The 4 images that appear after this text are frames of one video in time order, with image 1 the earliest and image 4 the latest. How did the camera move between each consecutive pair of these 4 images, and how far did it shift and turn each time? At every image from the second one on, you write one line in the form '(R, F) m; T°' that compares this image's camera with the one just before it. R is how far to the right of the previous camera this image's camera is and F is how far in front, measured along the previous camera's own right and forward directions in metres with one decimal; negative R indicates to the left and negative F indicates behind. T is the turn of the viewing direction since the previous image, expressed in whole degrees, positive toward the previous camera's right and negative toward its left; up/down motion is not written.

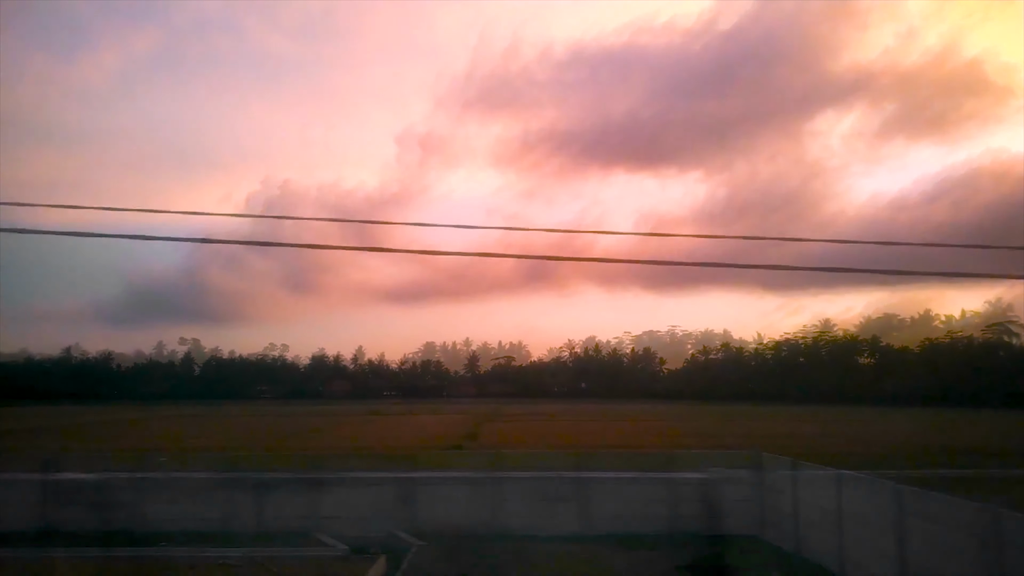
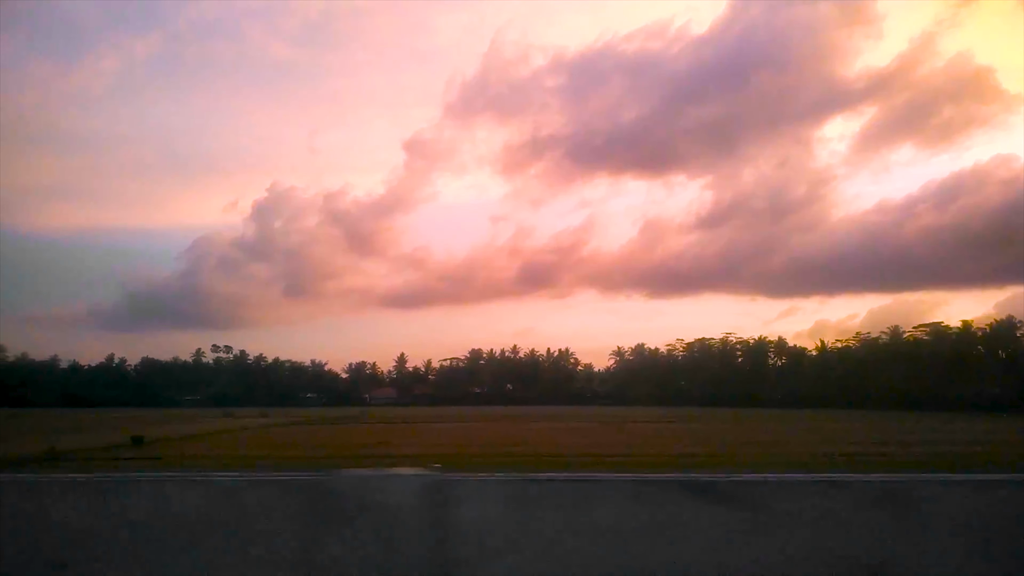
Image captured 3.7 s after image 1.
(-2.3, 0.0) m; 0°
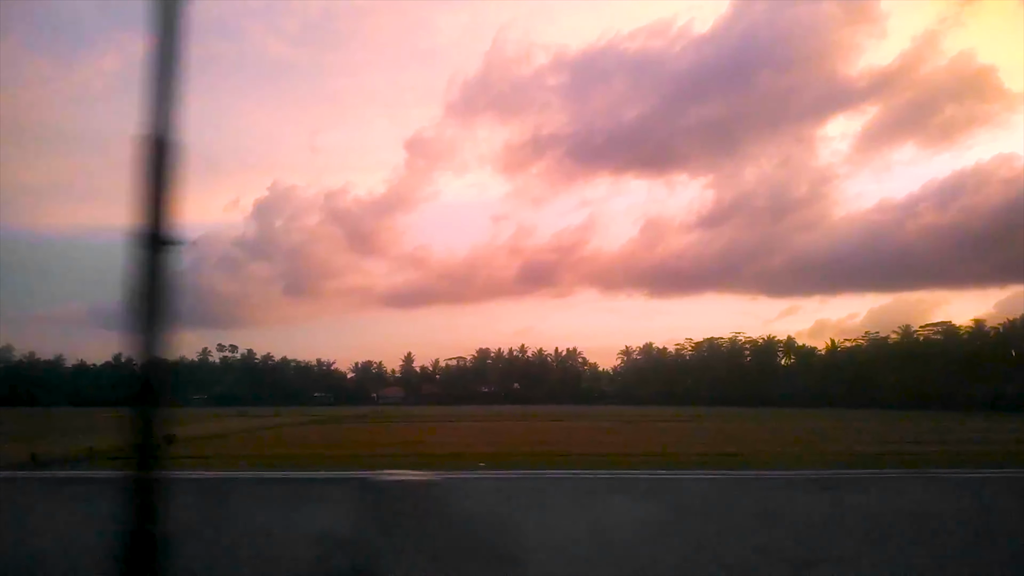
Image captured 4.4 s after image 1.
(-0.4, 0.0) m; 0°
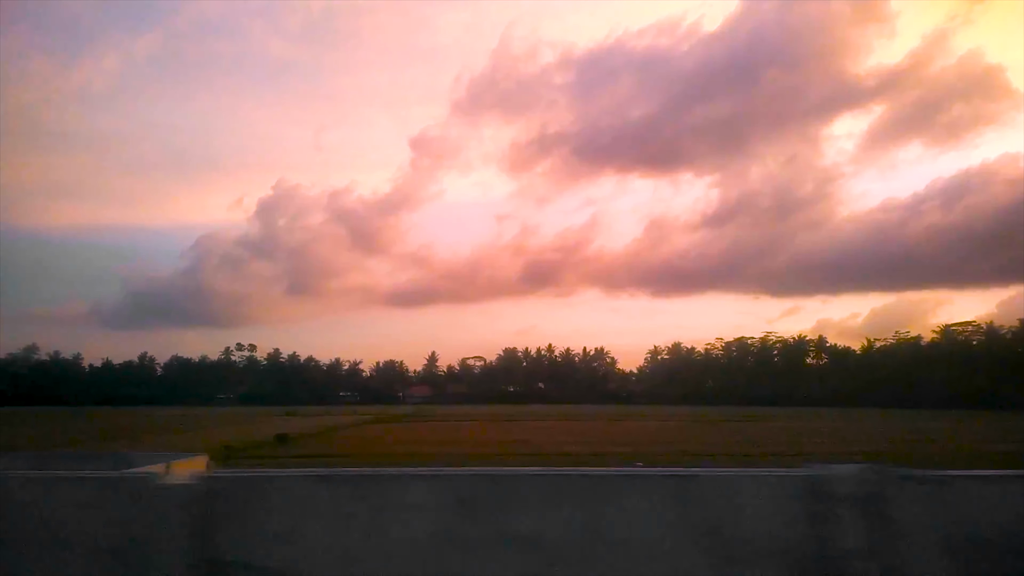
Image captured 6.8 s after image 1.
(-1.4, 0.0) m; 0°
